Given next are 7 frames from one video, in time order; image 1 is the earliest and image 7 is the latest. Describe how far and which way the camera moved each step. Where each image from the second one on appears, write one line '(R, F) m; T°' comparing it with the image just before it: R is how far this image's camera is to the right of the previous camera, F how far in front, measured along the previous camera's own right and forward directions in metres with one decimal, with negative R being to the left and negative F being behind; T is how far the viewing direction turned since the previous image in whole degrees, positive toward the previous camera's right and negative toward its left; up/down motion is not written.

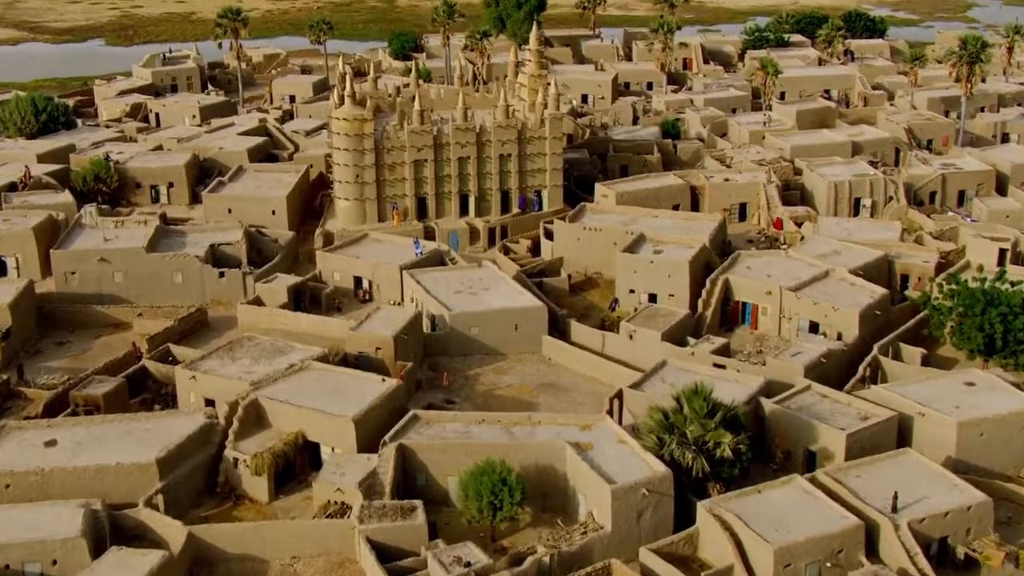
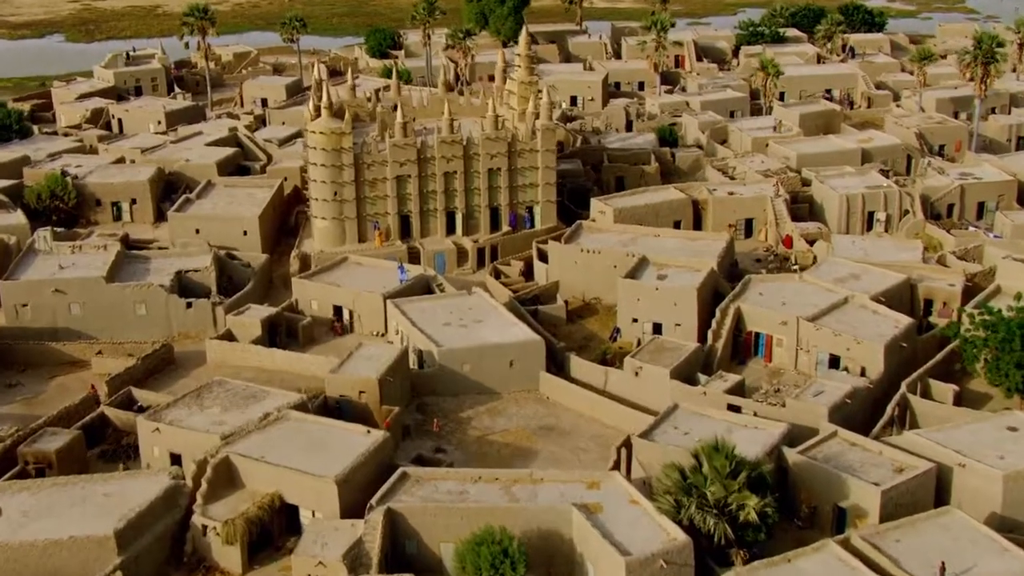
(-0.7, +4.9) m; +1°
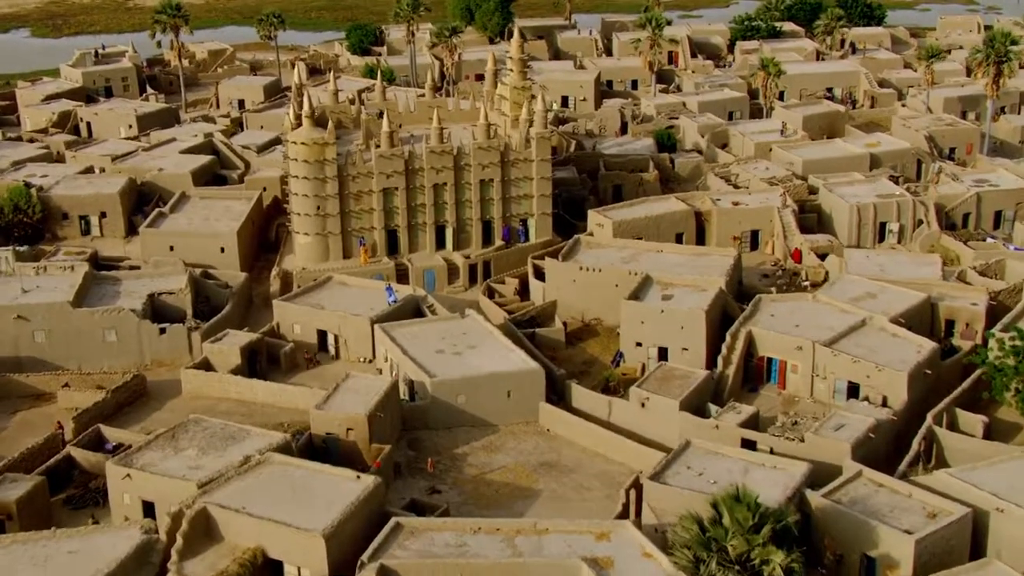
(-0.6, +3.6) m; +1°
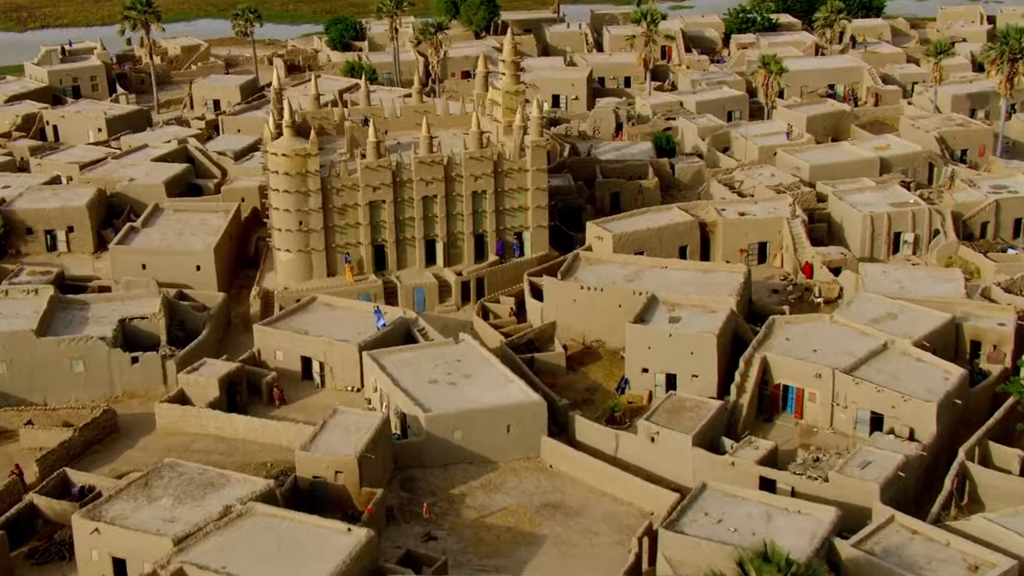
(-0.7, +3.5) m; +1°
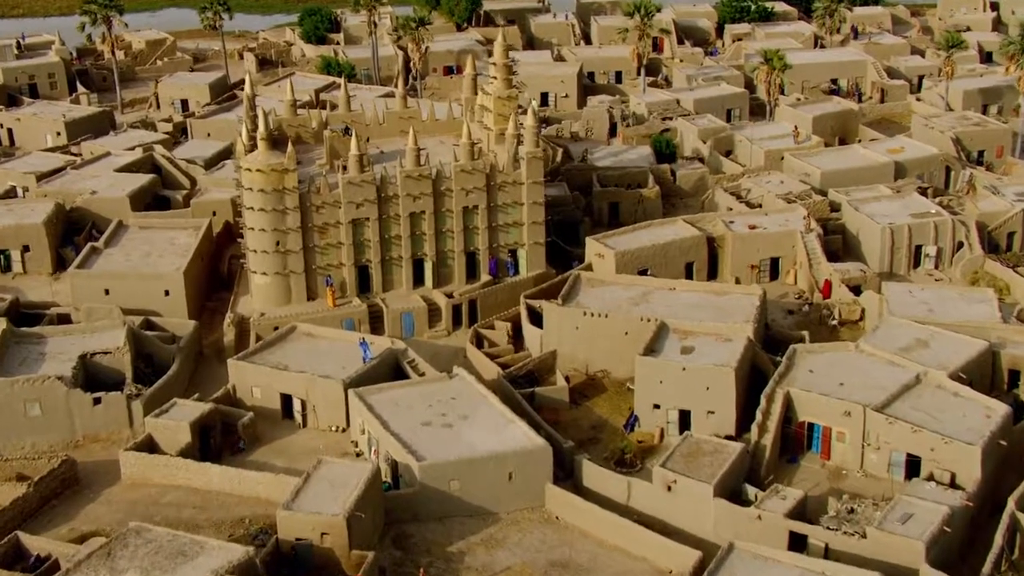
(-0.9, +4.3) m; +1°
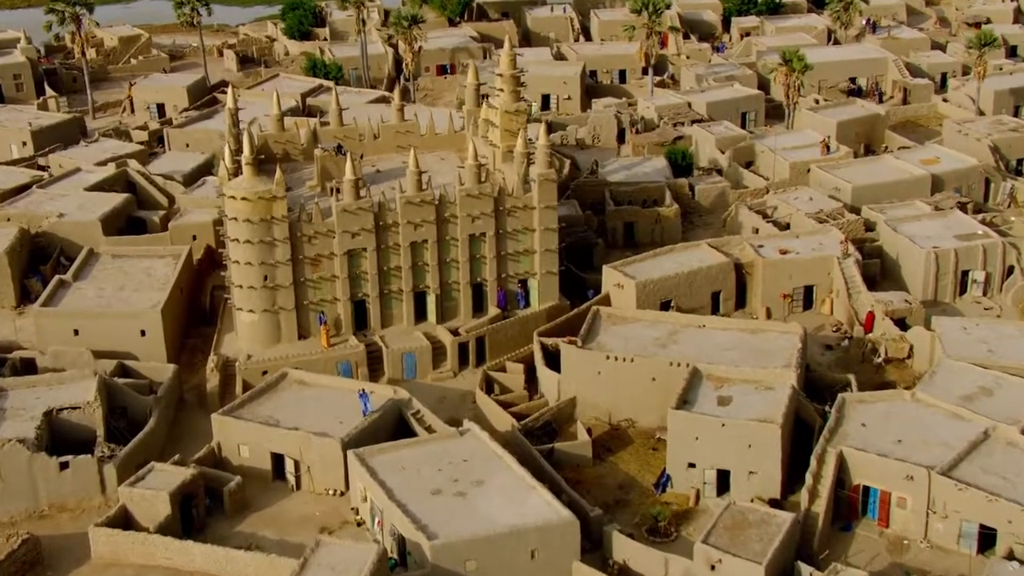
(-1.1, +4.9) m; +1°
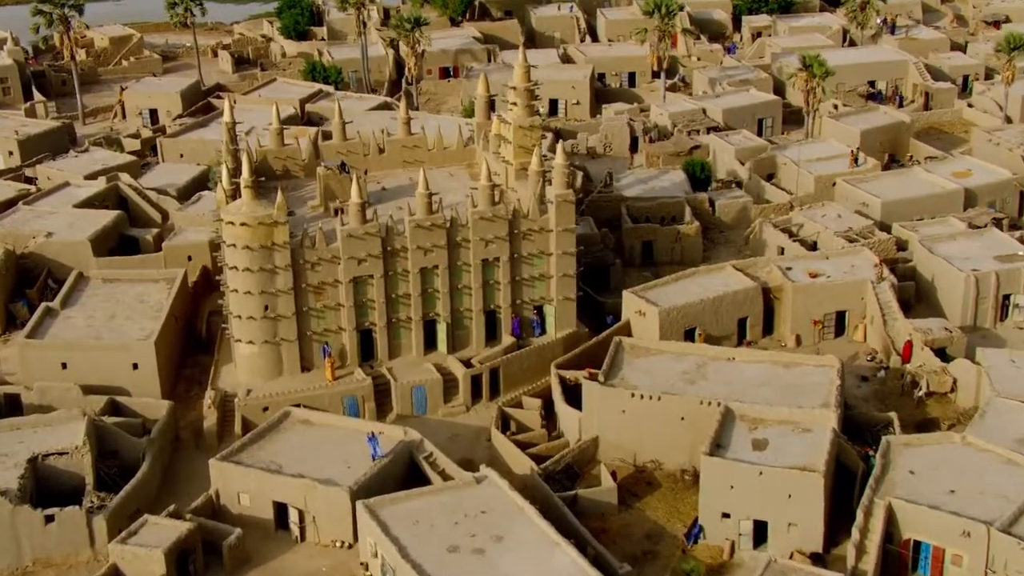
(-0.9, +2.9) m; 0°
